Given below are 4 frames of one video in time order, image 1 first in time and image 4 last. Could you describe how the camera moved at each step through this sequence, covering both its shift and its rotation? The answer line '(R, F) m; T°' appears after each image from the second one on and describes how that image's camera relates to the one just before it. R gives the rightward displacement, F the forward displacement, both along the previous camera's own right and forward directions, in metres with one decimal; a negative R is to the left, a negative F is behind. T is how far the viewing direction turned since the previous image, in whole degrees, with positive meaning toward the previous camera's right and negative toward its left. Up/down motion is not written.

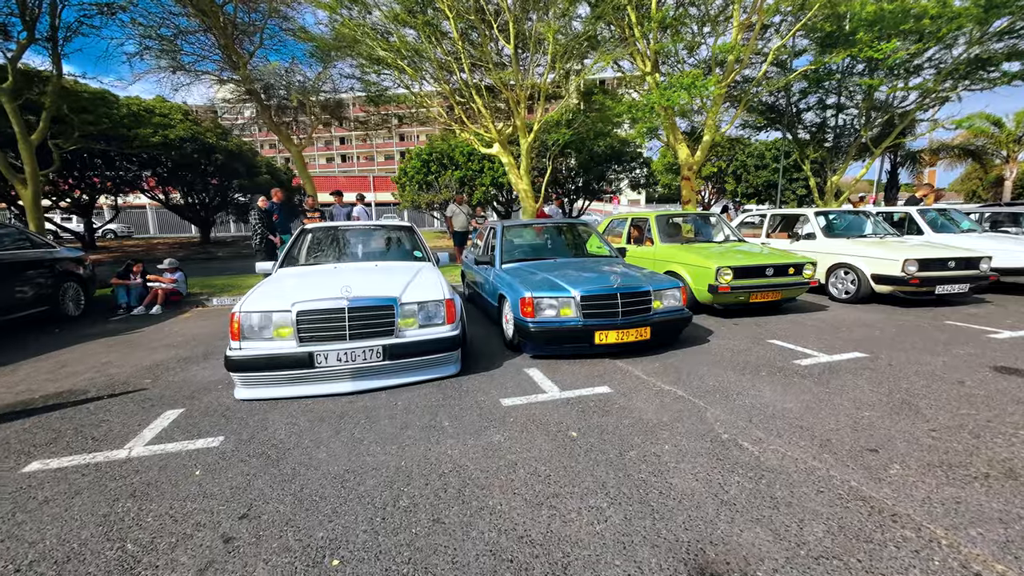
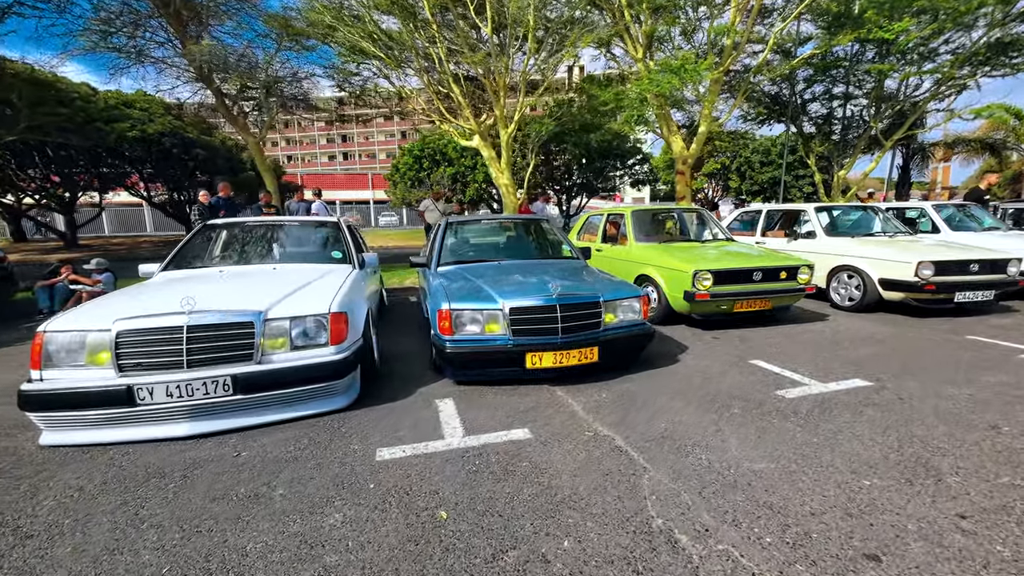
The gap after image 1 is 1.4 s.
(+0.8, +0.9) m; -1°
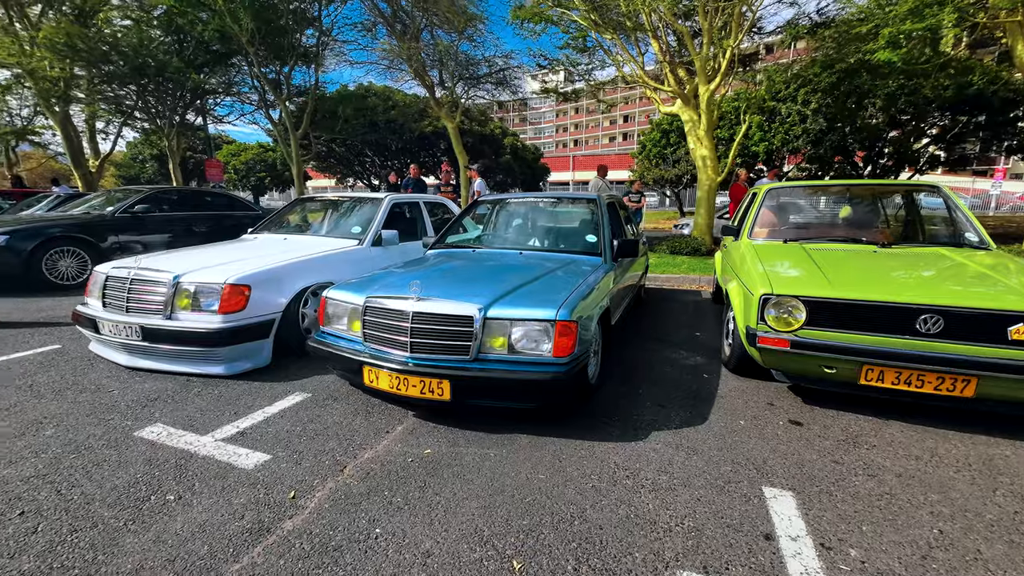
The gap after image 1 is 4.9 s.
(+2.3, +1.7) m; -35°
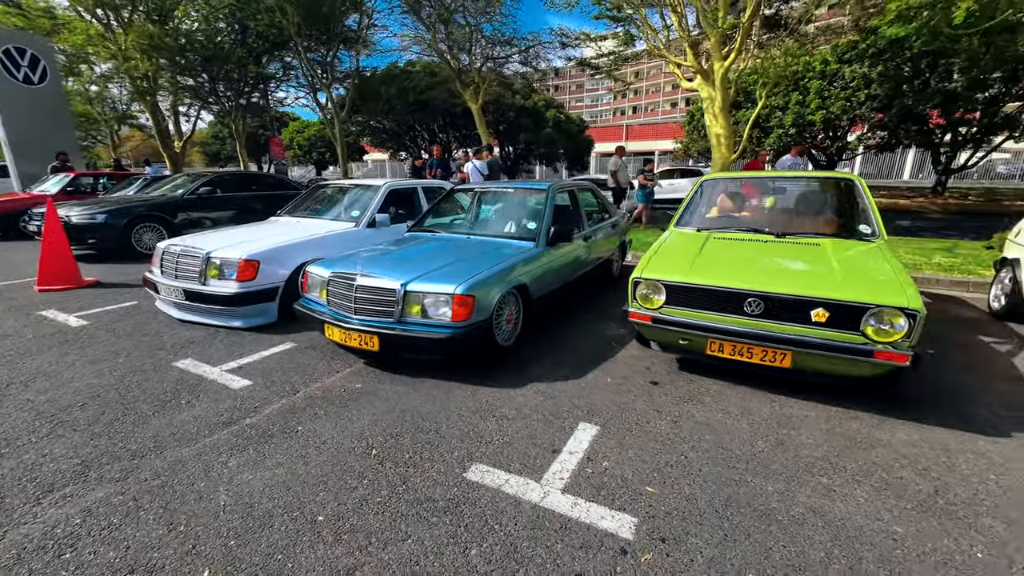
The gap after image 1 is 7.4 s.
(+1.1, -0.7) m; -7°
